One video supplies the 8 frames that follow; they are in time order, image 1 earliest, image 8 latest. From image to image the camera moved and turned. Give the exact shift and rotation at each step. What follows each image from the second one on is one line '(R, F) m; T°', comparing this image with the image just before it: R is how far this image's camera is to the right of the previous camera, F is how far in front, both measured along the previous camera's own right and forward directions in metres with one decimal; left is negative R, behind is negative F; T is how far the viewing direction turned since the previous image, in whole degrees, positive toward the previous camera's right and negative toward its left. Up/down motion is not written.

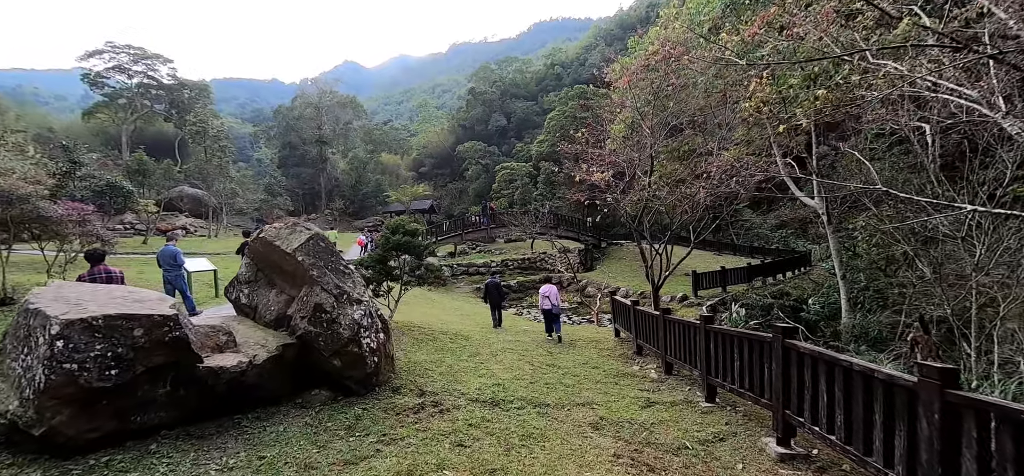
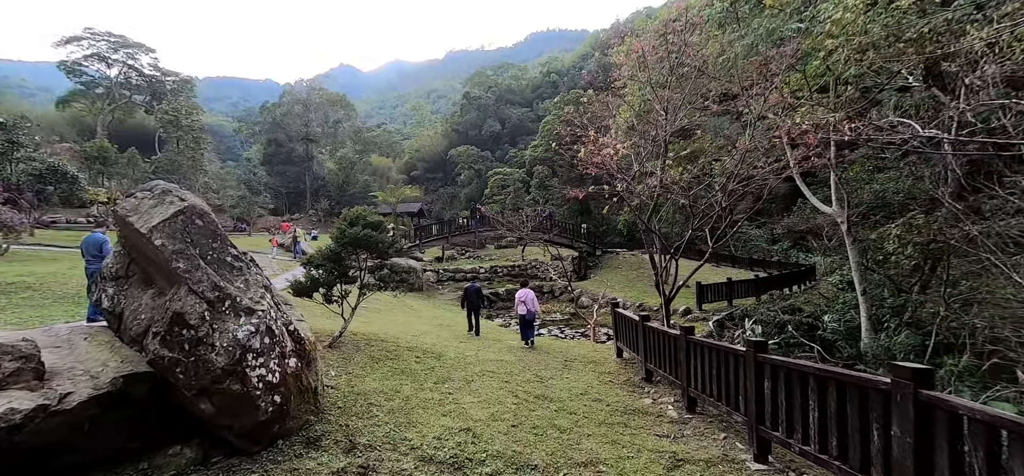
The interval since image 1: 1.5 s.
(+0.1, +1.2) m; +1°
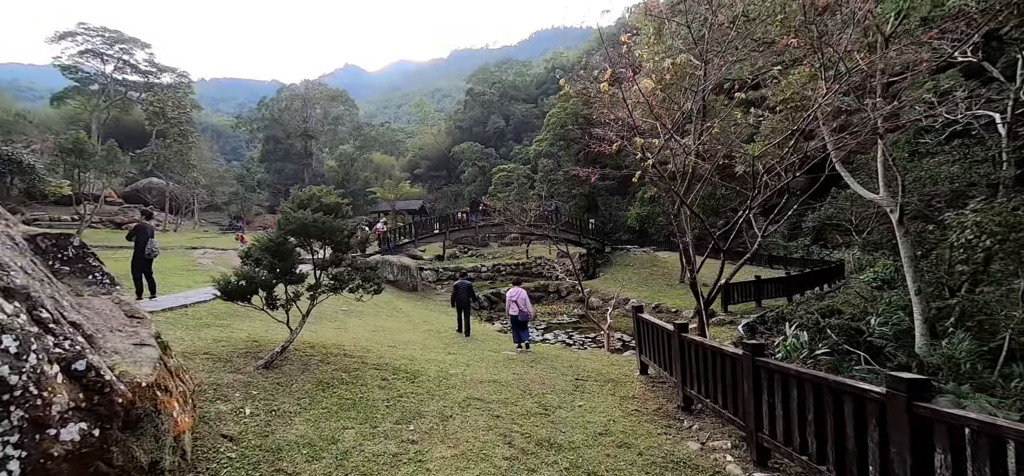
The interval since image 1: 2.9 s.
(+0.1, +1.2) m; -1°
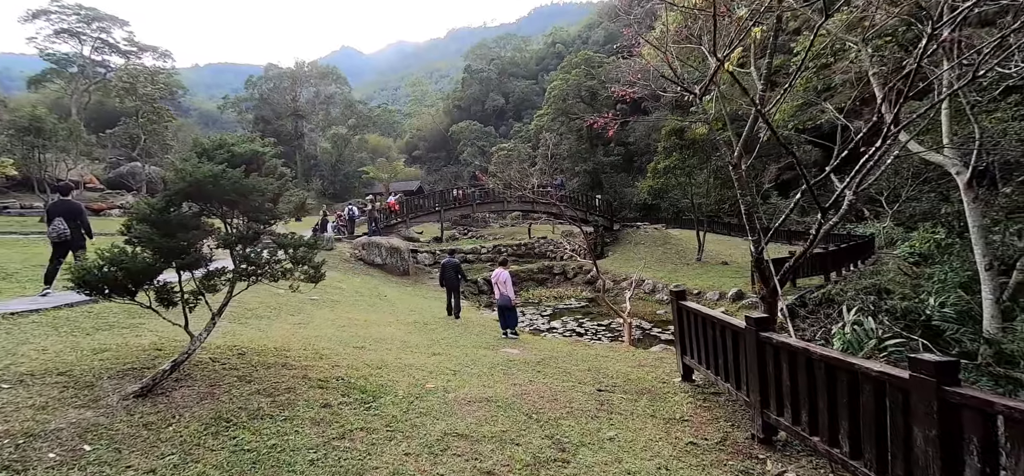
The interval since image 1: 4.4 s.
(0.0, +1.3) m; 0°
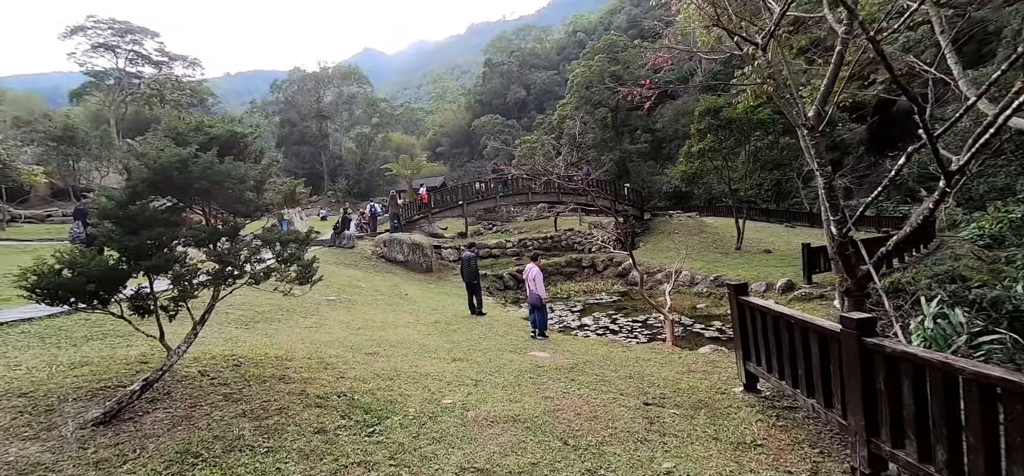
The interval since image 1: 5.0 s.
(0.0, +0.5) m; -3°
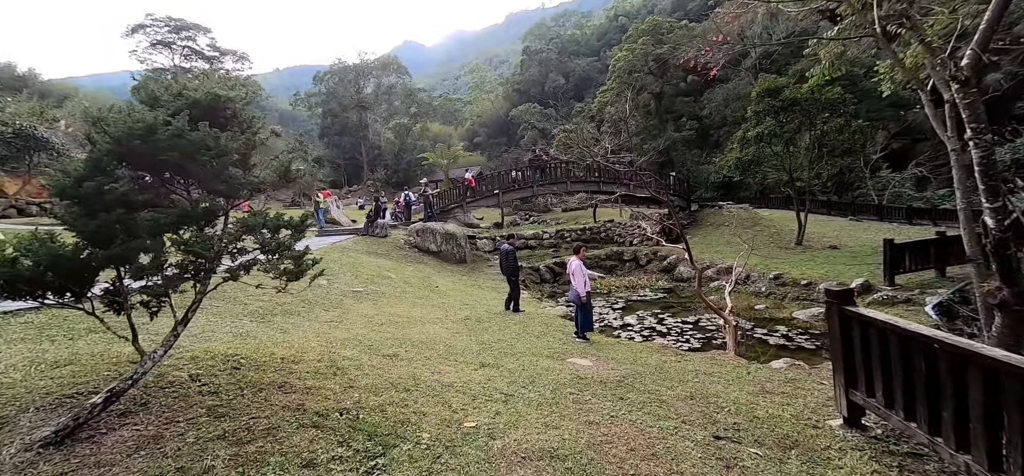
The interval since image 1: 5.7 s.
(0.0, +0.5) m; -4°
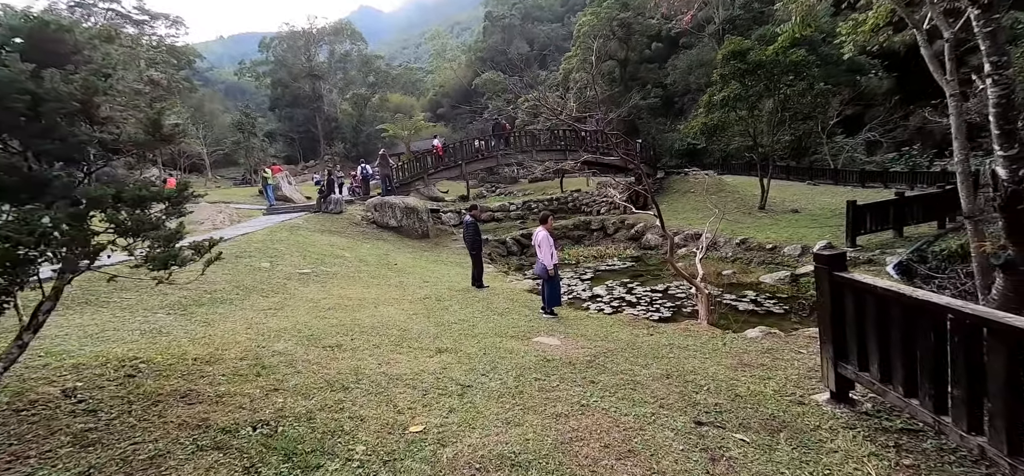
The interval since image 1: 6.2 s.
(+0.1, +0.4) m; +4°
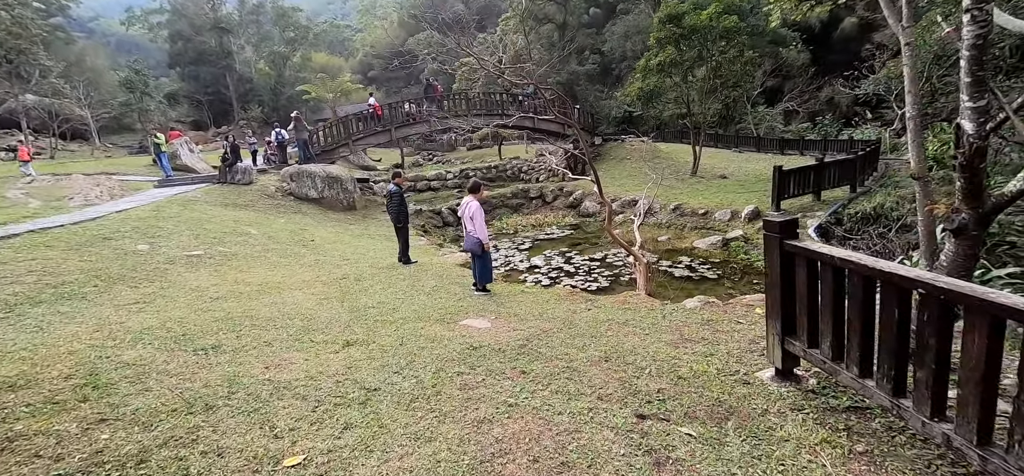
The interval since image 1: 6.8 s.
(+0.1, +0.4) m; +7°
